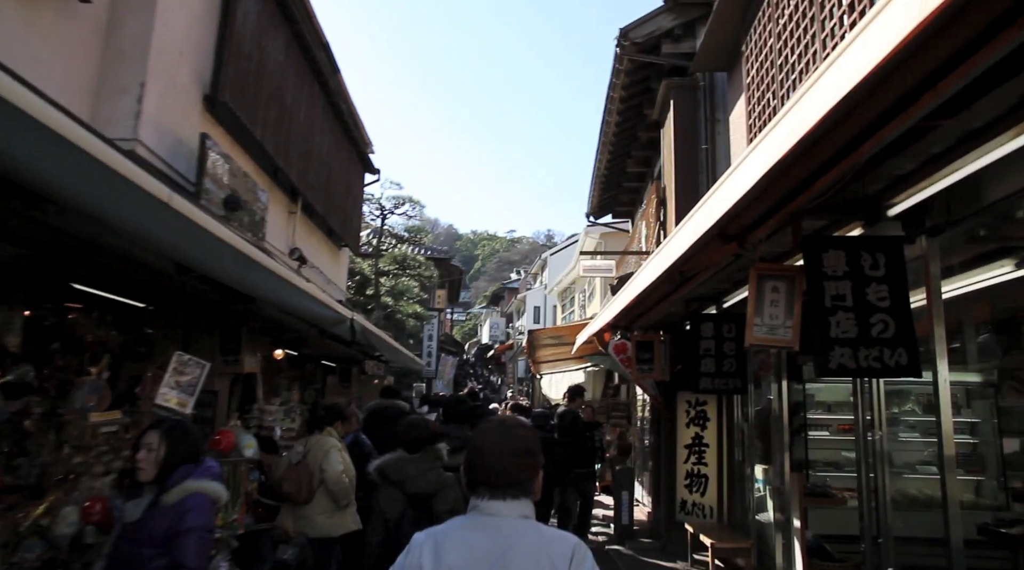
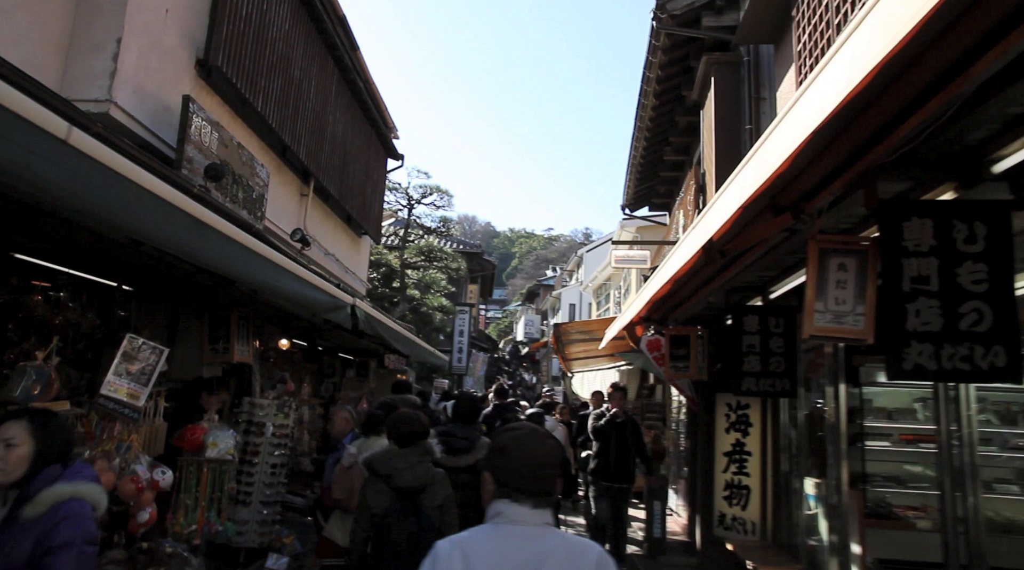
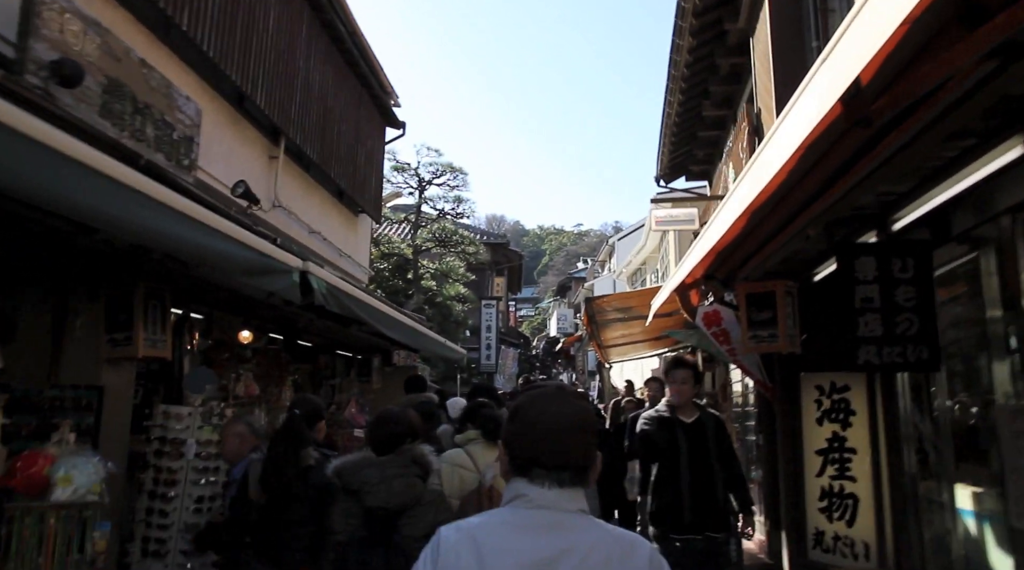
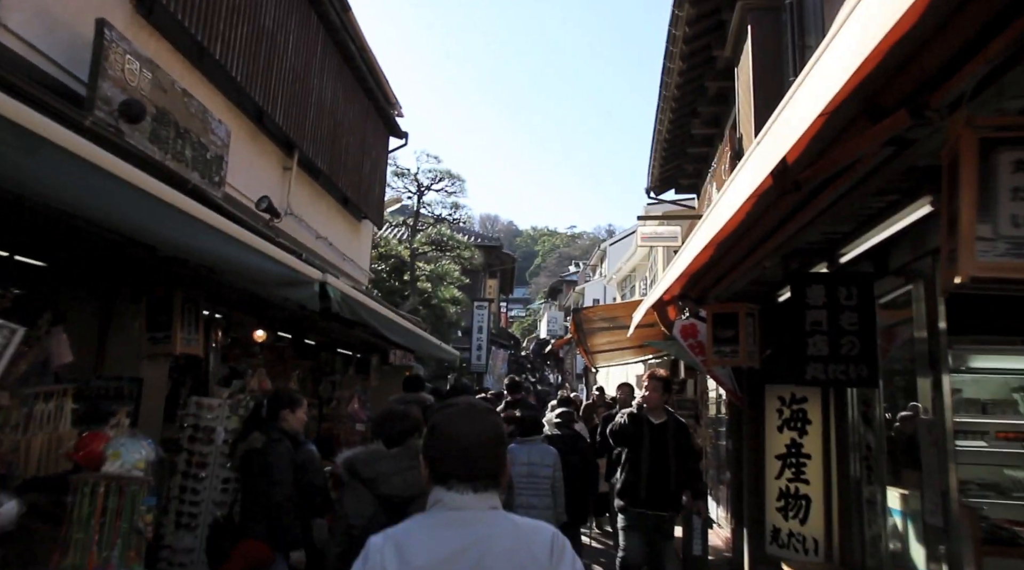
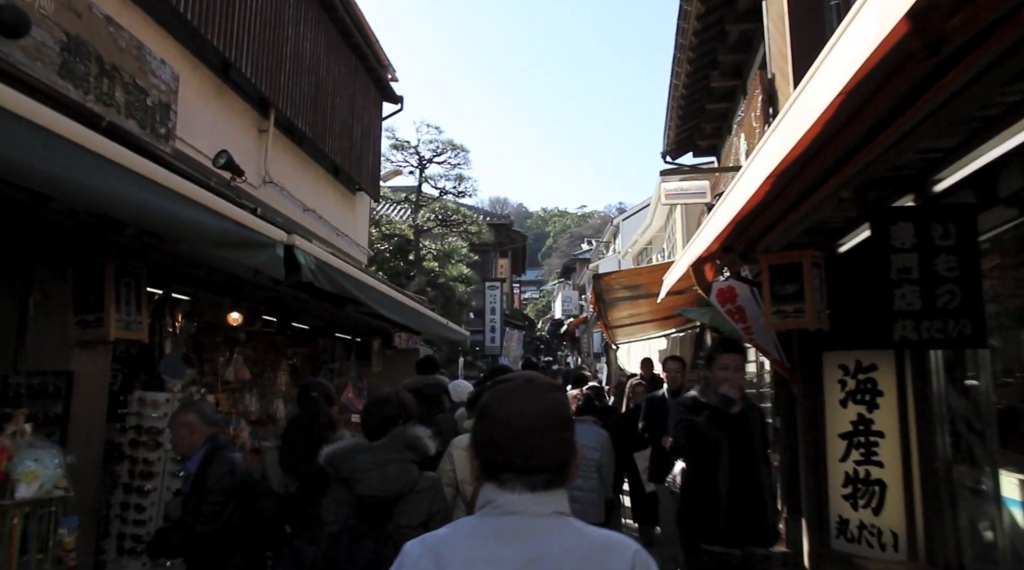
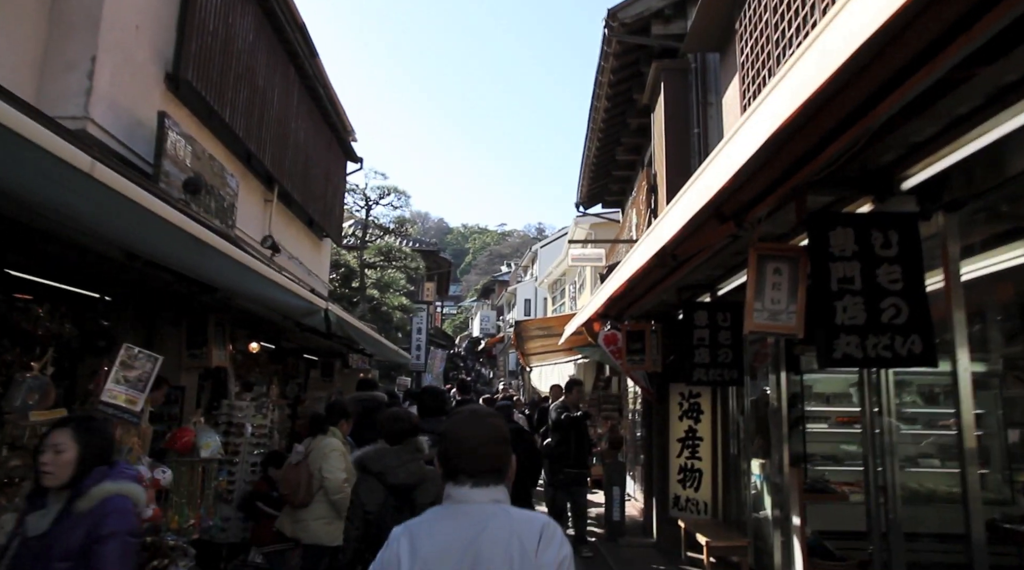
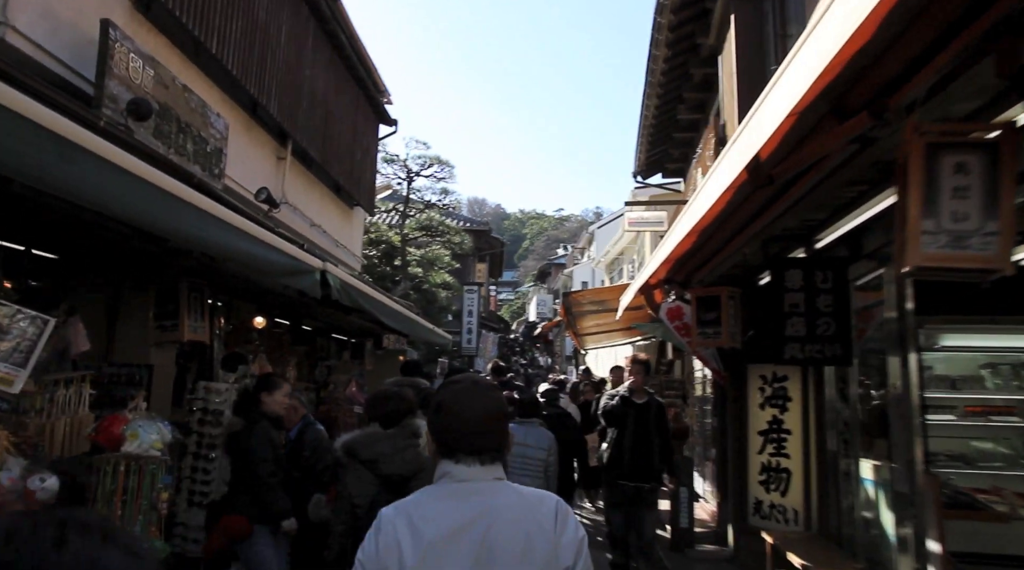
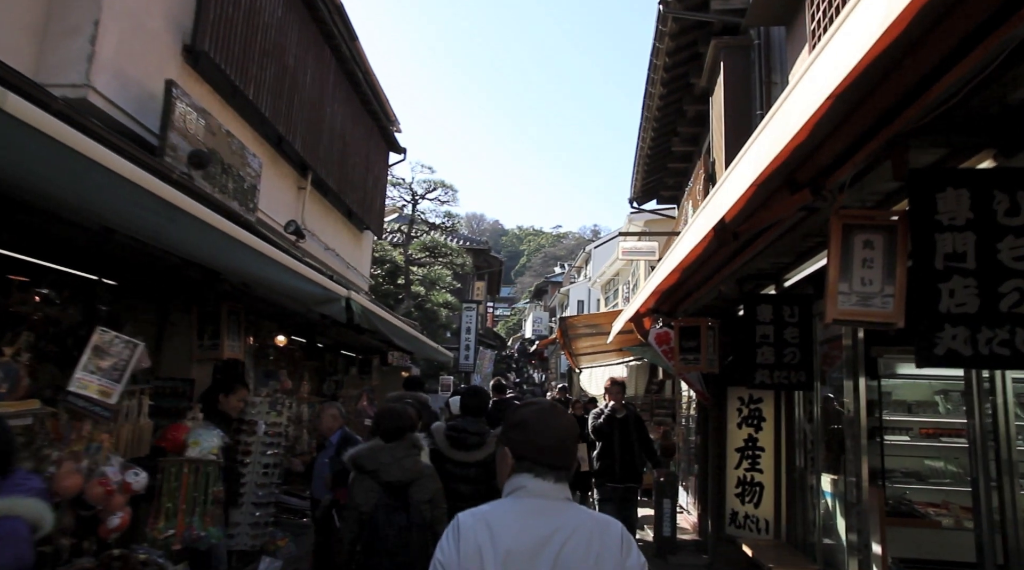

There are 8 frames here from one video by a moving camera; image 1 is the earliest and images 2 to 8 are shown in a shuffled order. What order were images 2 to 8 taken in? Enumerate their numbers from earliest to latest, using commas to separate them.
6, 2, 8, 7, 4, 3, 5
